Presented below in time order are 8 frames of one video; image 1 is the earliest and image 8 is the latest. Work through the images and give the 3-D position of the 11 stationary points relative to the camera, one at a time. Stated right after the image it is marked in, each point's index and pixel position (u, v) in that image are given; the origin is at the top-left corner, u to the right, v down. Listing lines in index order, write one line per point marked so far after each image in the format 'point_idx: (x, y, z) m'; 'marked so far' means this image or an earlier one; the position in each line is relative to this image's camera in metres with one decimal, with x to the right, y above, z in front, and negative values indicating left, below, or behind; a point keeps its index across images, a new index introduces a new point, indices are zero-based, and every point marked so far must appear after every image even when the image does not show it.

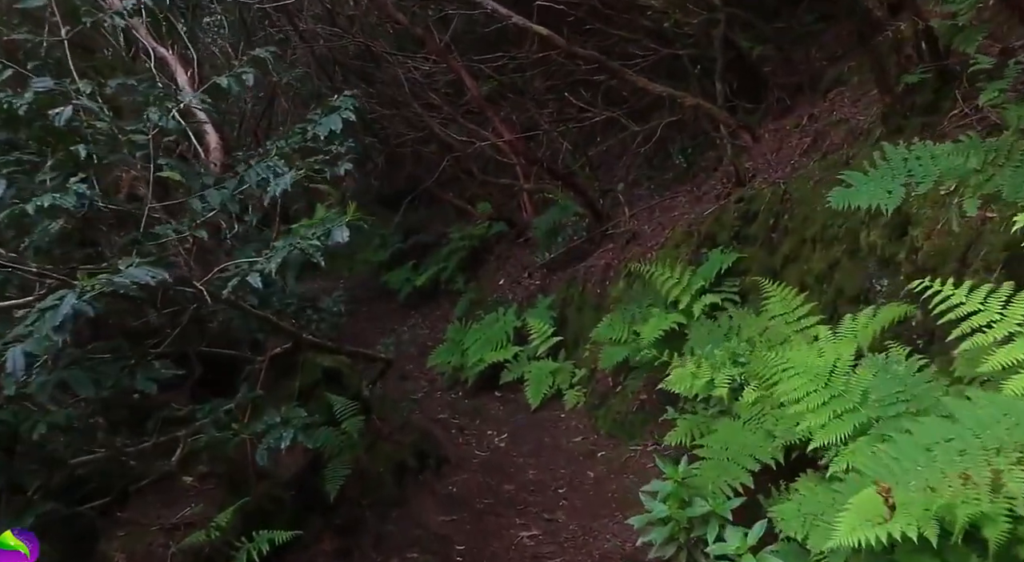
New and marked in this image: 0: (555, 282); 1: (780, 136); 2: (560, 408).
0: (+0.5, 0.0, +11.1) m
1: (+2.3, +1.3, +7.8) m
2: (+0.5, -1.3, +9.0) m
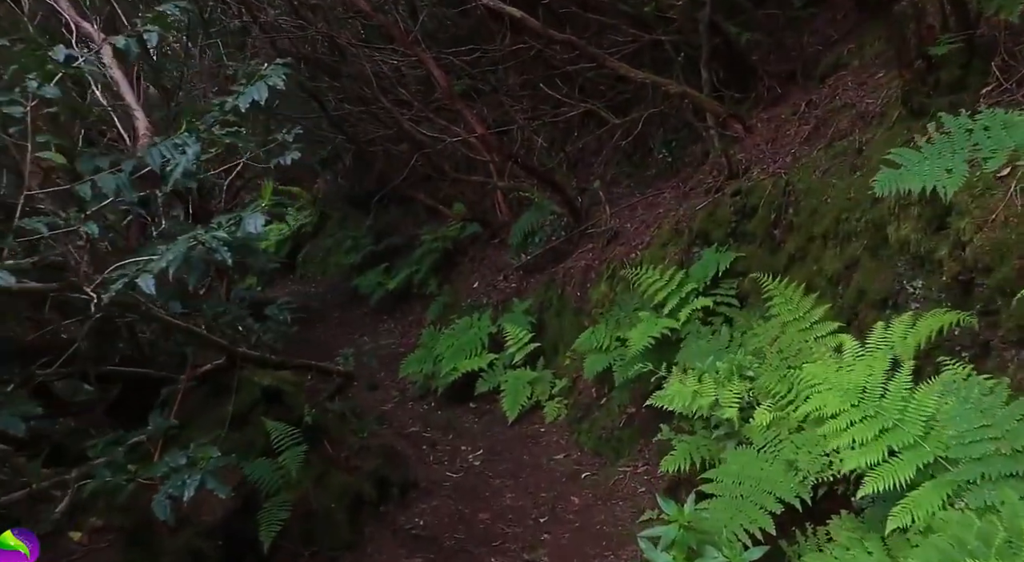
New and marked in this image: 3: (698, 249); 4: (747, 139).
0: (+0.2, 0.0, +10.4) m
1: (+2.1, +1.3, +7.2) m
2: (+0.2, -1.3, +8.4) m
3: (+1.4, +0.2, +6.7) m
4: (+1.9, +1.2, +7.4) m
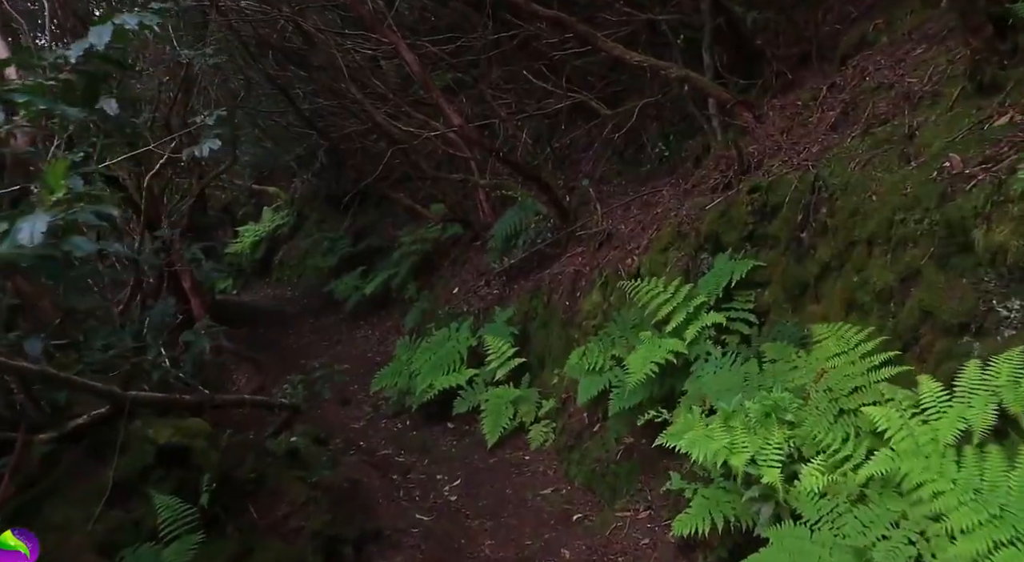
0: (+0.1, -0.1, +9.5) m
1: (+2.0, +1.2, +6.4) m
2: (+0.1, -1.4, +7.5) m
3: (+1.2, +0.2, +5.8) m
4: (+1.8, +1.1, +6.5) m
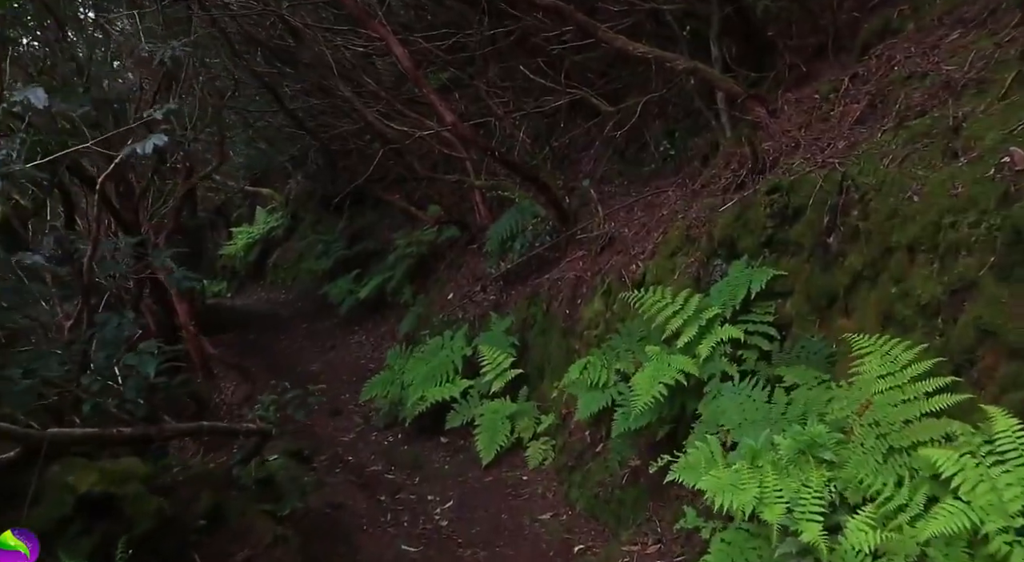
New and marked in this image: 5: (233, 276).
0: (0.0, -0.2, +9.0) m
1: (+1.9, +1.1, +5.9) m
2: (+0.1, -1.4, +7.0) m
3: (+1.2, +0.1, +5.3) m
4: (+1.7, +1.0, +6.0) m
5: (-5.5, +0.1, +18.2) m
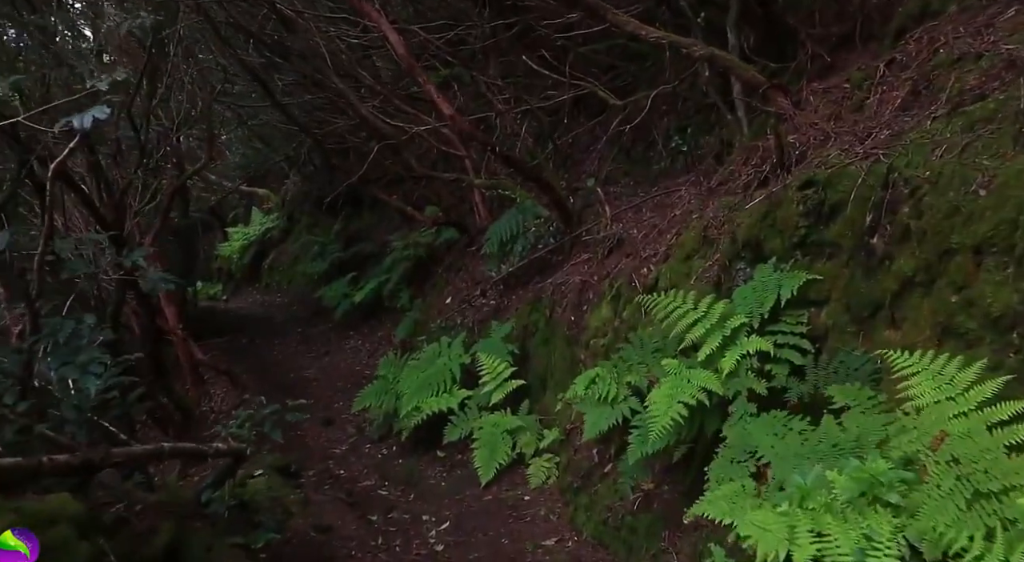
0: (0.0, -0.2, +8.5) m
1: (+2.0, +1.1, +5.4) m
2: (+0.1, -1.5, +6.5) m
3: (+1.2, +0.1, +4.8) m
4: (+1.8, +1.0, +5.5) m
5: (-5.5, 0.0, +17.7) m
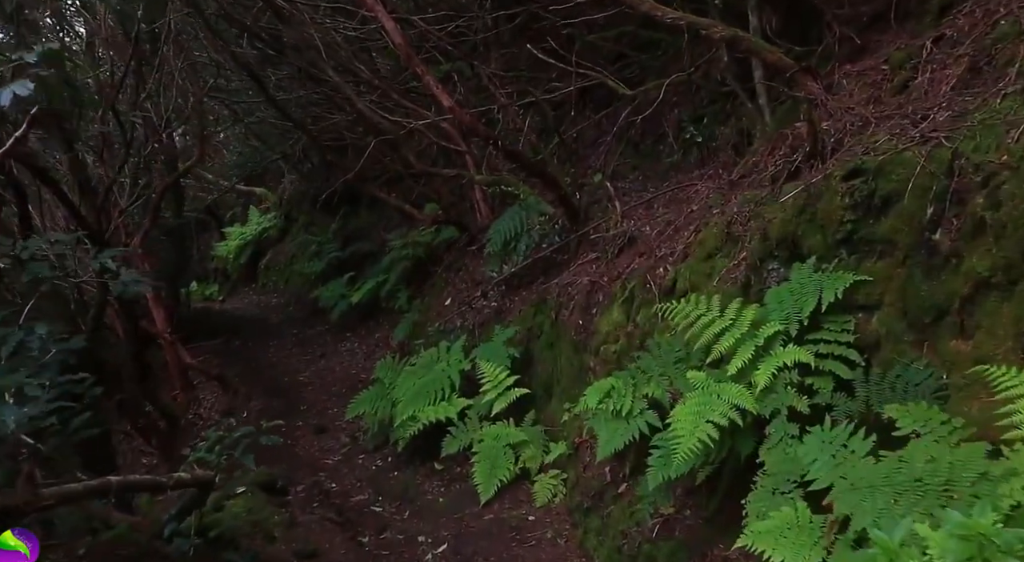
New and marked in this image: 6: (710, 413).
0: (+0.1, -0.2, +8.0) m
1: (+2.0, +1.1, +4.9) m
2: (+0.1, -1.5, +6.0) m
3: (+1.2, +0.1, +4.3) m
4: (+1.8, +1.0, +5.0) m
5: (-5.5, 0.0, +17.2) m
6: (+0.8, -0.5, +3.6) m
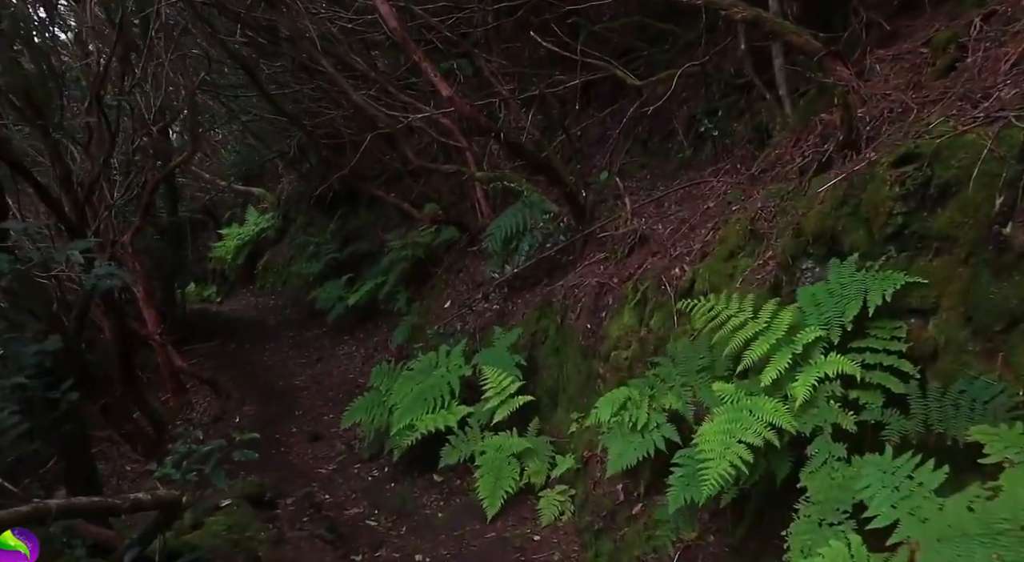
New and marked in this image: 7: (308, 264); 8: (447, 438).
0: (+0.1, -0.2, +7.6) m
1: (+2.0, +1.1, +4.5) m
2: (+0.1, -1.5, +5.6) m
3: (+1.3, +0.1, +3.9) m
4: (+1.8, +1.0, +4.6) m
5: (-5.4, 0.0, +16.8) m
6: (+0.8, -0.5, +3.2) m
7: (-3.1, +0.3, +13.7) m
8: (-0.5, -1.2, +6.9) m
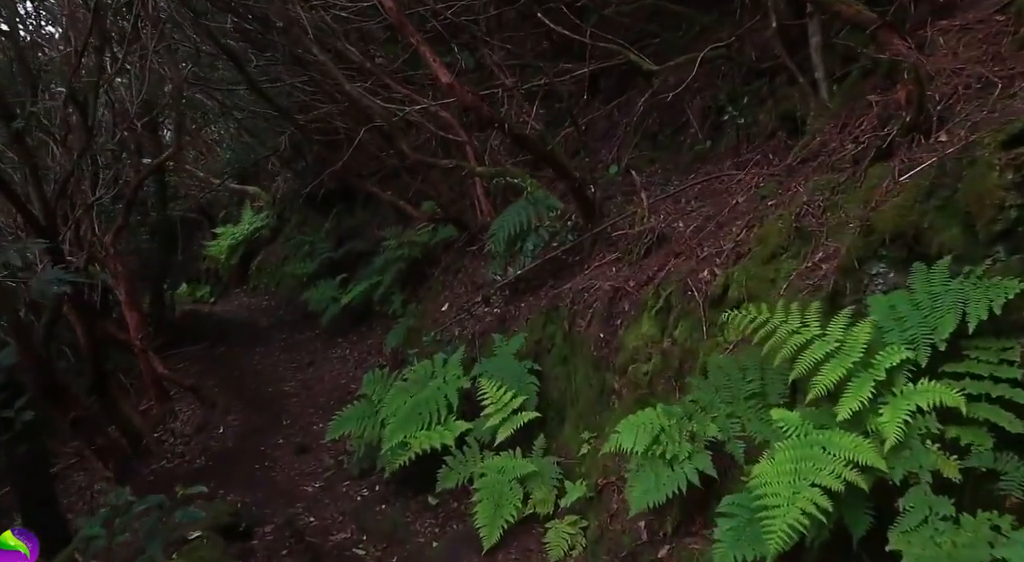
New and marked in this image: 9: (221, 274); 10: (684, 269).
0: (+0.1, -0.3, +6.9) m
1: (+2.0, +1.1, +3.8) m
2: (+0.1, -1.5, +4.9) m
3: (+1.3, +0.1, +3.2) m
4: (+1.8, +1.0, +4.0) m
5: (-5.4, 0.0, +16.2) m
6: (+0.9, -0.6, +2.6) m
7: (-3.1, +0.2, +13.0) m
8: (-0.5, -1.2, +6.2) m
9: (-5.3, +0.1, +16.0) m
10: (+0.9, +0.1, +4.8) m
